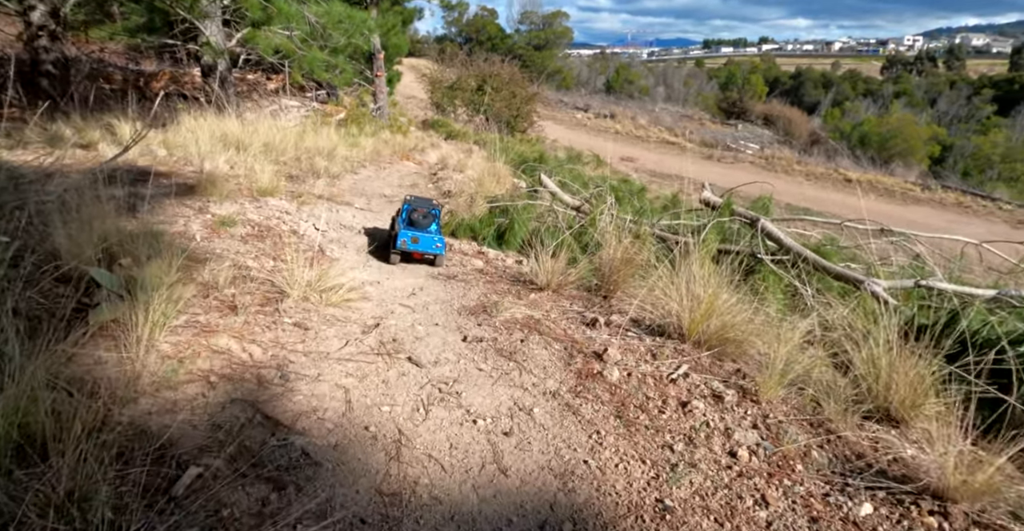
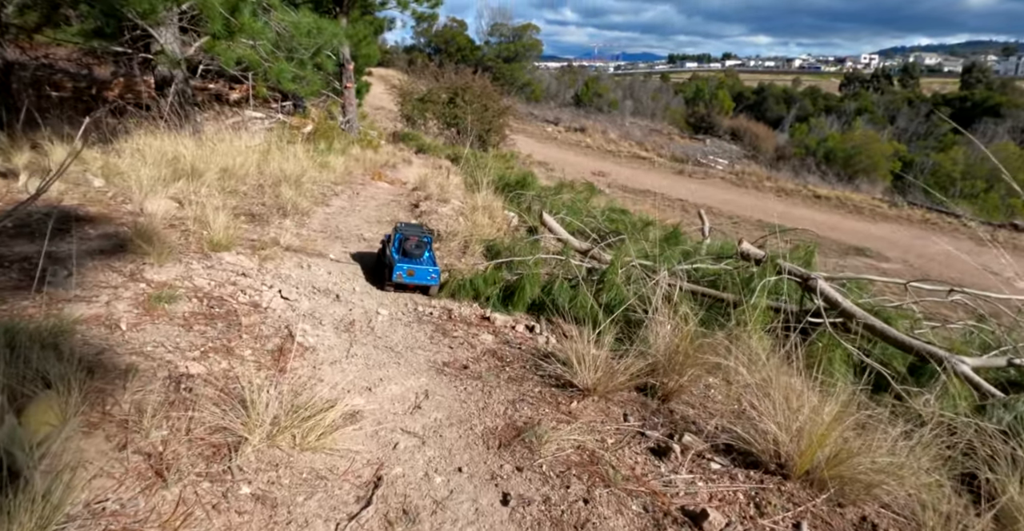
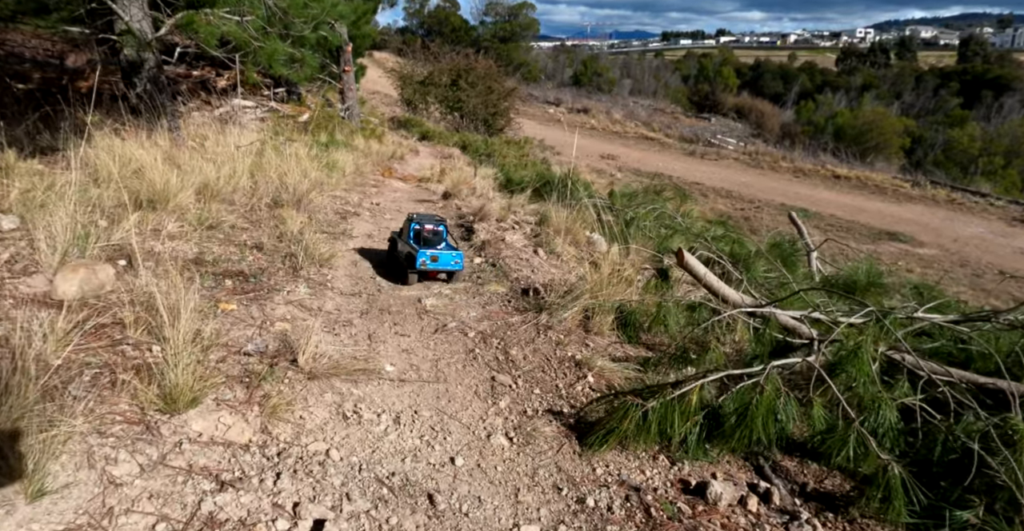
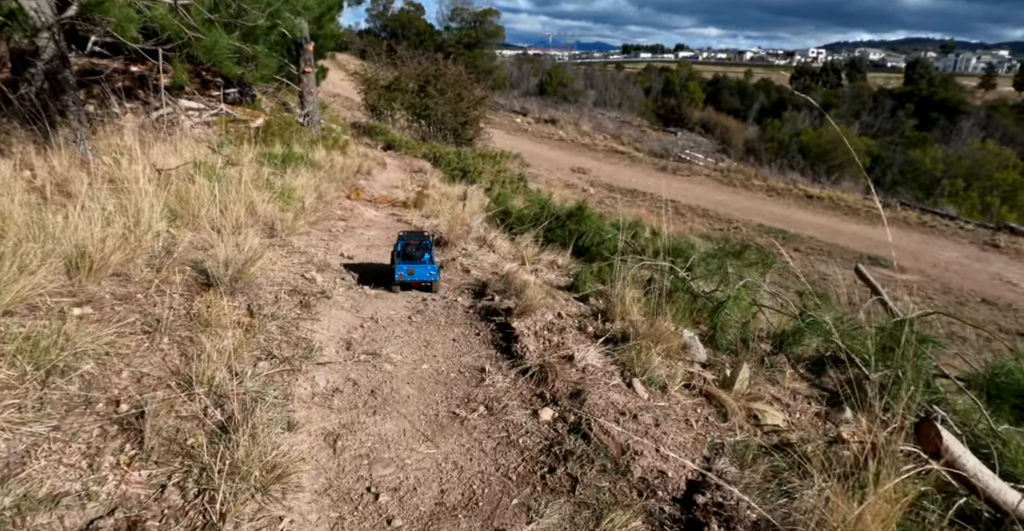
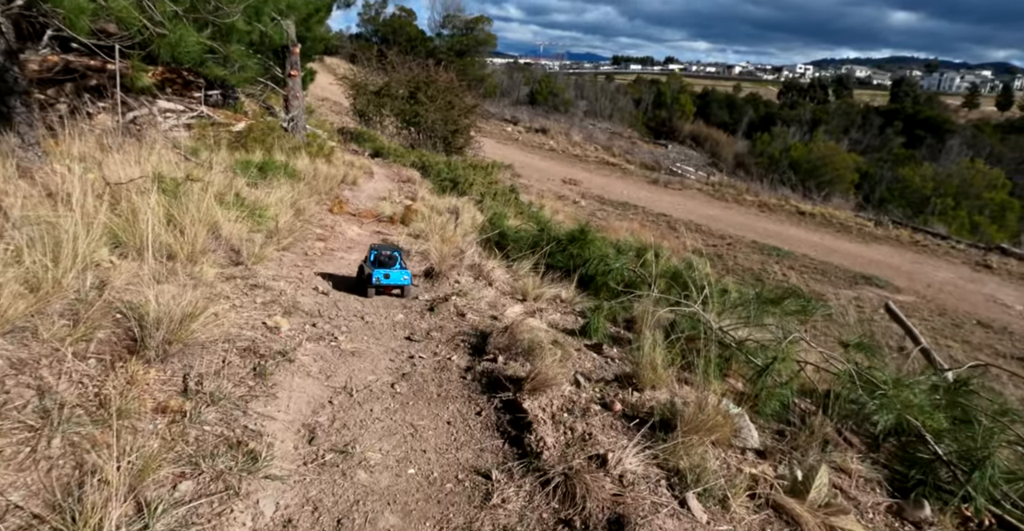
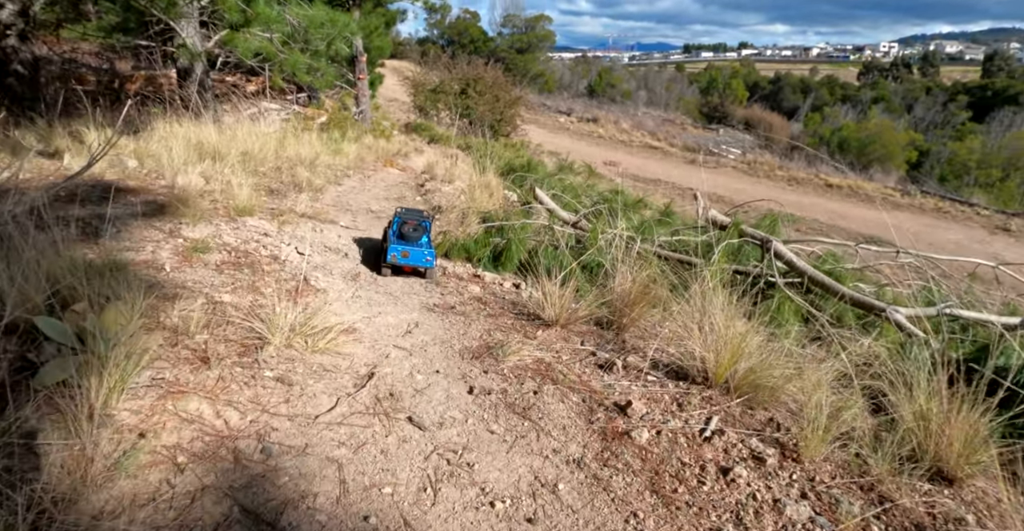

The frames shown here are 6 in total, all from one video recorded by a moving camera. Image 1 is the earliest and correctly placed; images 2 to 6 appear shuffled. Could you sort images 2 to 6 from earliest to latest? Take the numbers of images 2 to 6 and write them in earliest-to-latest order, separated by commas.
6, 2, 3, 4, 5
